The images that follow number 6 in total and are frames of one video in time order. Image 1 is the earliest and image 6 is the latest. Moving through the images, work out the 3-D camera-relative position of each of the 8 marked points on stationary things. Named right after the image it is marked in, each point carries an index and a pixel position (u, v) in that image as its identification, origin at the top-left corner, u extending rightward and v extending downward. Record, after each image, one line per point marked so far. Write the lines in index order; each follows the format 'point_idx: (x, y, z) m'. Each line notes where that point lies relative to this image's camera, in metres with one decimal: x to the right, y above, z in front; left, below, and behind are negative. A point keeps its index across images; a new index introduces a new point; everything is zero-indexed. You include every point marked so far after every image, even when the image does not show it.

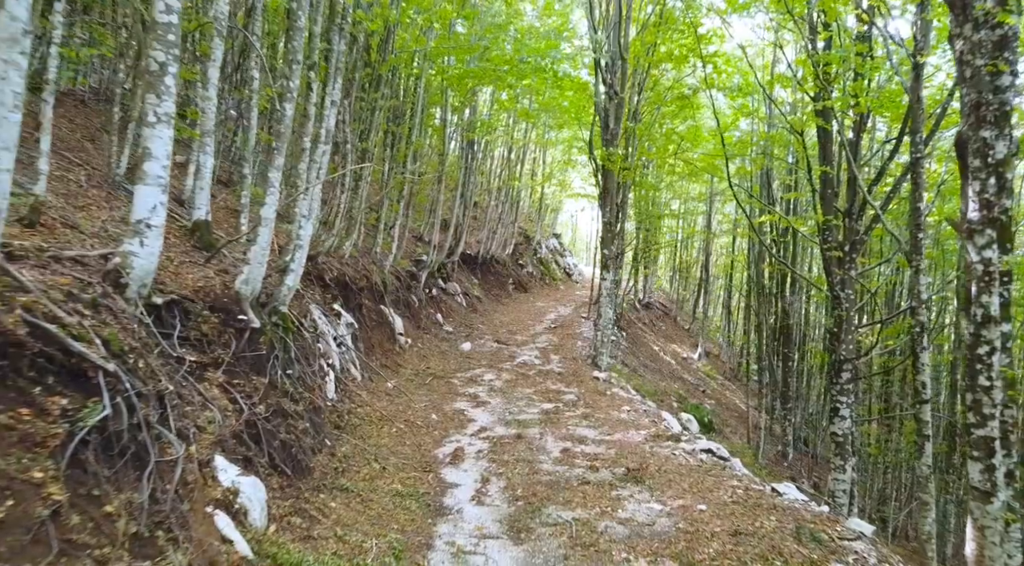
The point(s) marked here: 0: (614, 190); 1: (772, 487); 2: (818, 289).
0: (+2.8, +2.6, +16.6) m
1: (+3.1, -2.4, +7.2) m
2: (+7.7, -0.1, +15.3) m
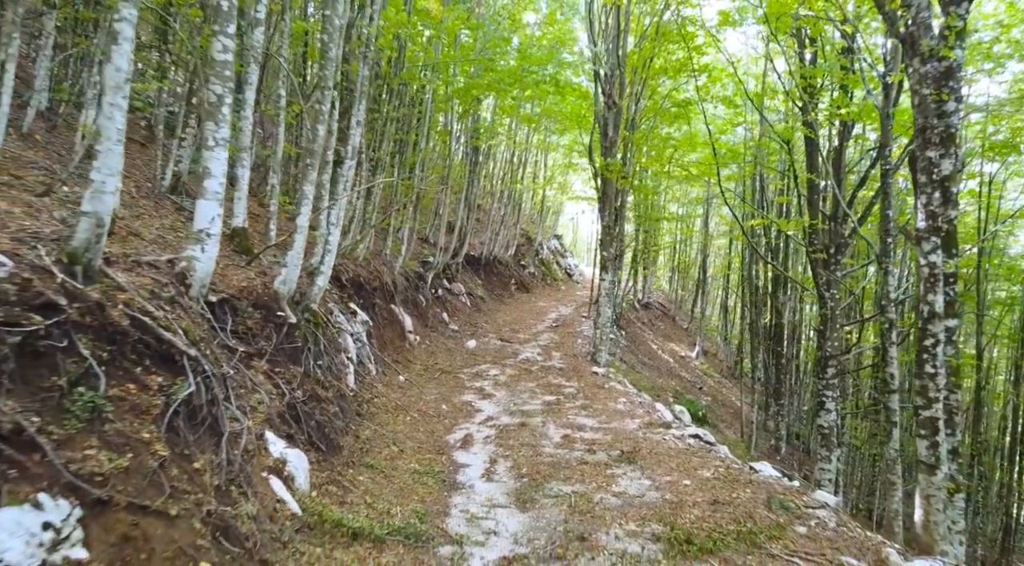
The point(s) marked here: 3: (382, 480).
0: (+2.9, +2.6, +17.4) m
1: (+3.2, -2.4, +8.0) m
2: (+7.8, -0.1, +16.1) m
3: (-1.5, -2.3, +7.2) m
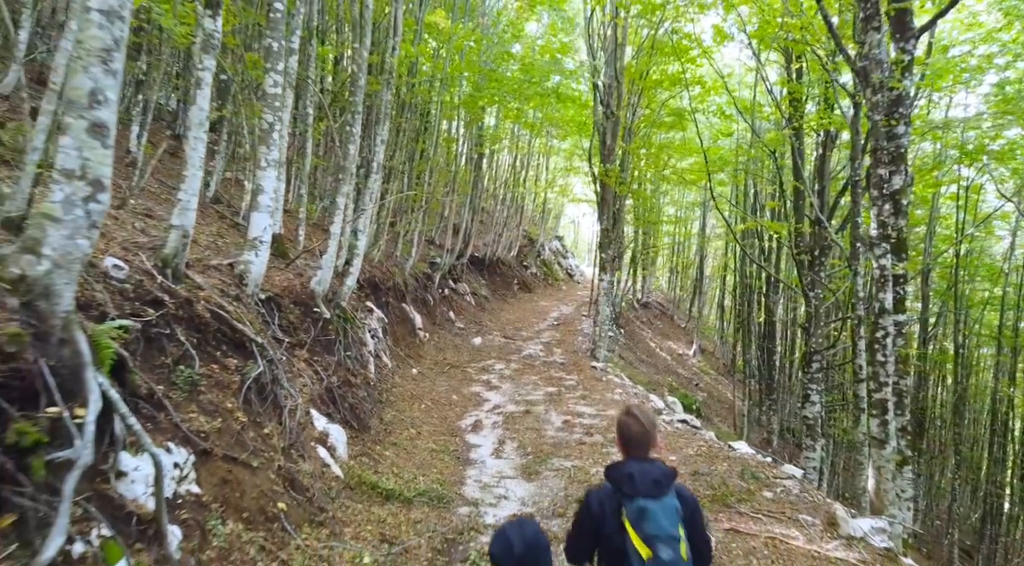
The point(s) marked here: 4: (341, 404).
0: (+3.0, +2.6, +18.4) m
1: (+3.3, -2.4, +9.0) m
2: (+7.9, -0.1, +17.1) m
3: (-1.4, -2.3, +8.2) m
4: (-2.2, -1.5, +7.7) m
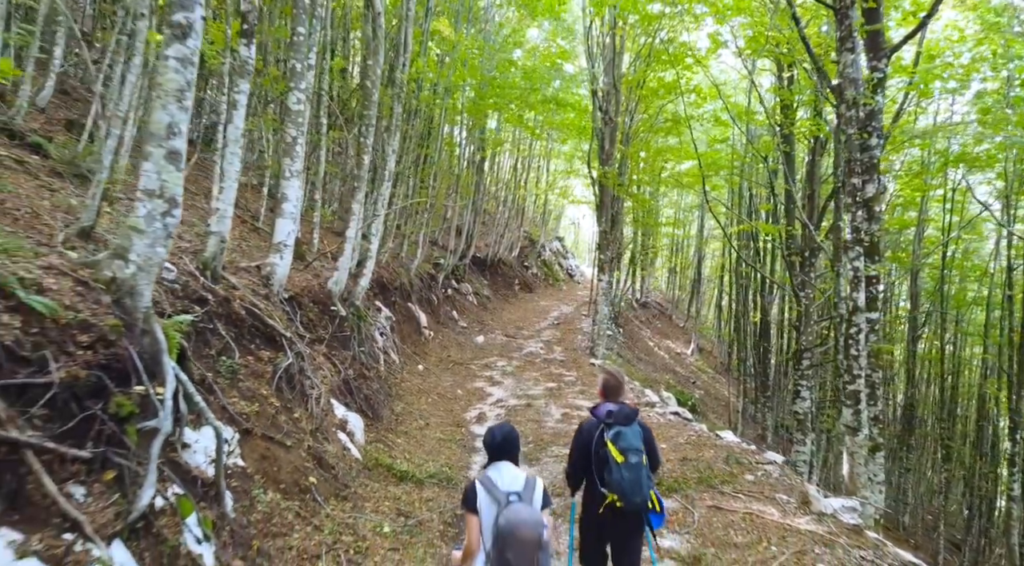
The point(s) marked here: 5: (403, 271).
0: (+3.0, +2.6, +19.1) m
1: (+3.3, -2.4, +9.7) m
2: (+8.0, -0.1, +17.7) m
3: (-1.4, -2.3, +8.8) m
4: (-2.1, -1.5, +8.4) m
5: (-3.2, +0.3, +17.6) m
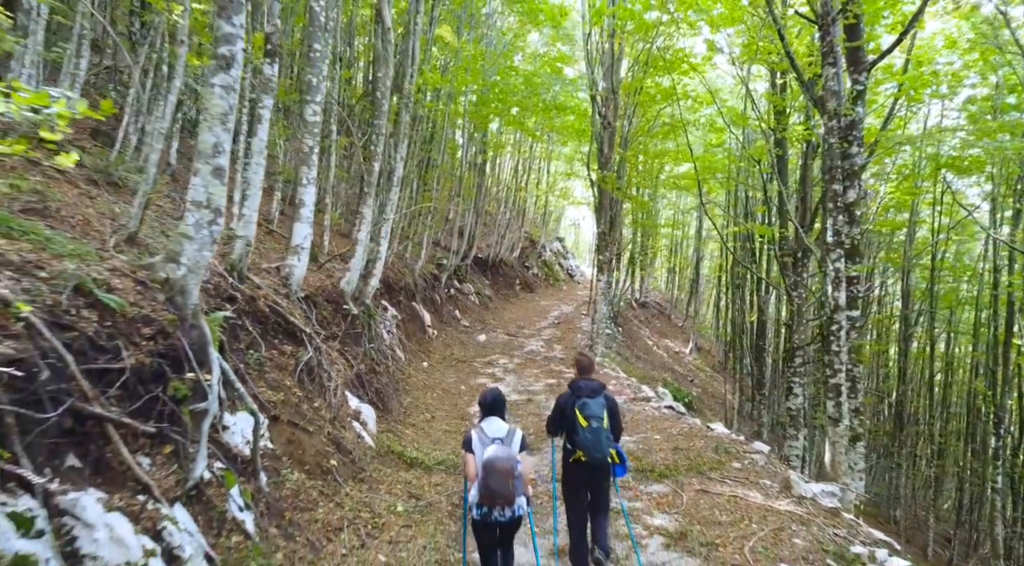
0: (+3.1, +2.6, +19.6) m
1: (+3.3, -2.4, +10.2) m
2: (+8.0, -0.1, +18.3) m
3: (-1.4, -2.3, +9.3) m
4: (-2.1, -1.5, +8.9) m
5: (-3.1, +0.3, +18.1) m
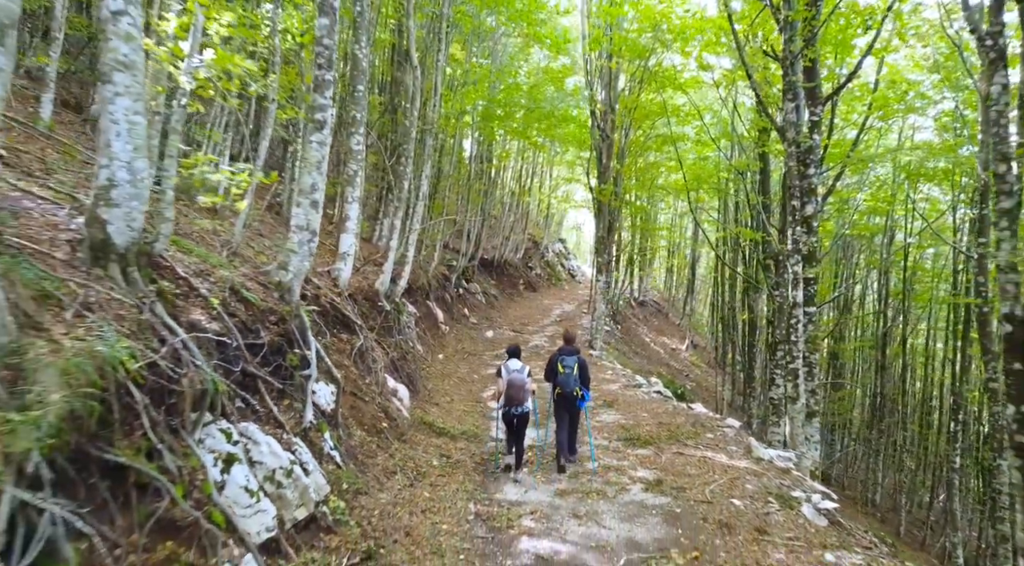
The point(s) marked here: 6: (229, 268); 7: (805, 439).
0: (+3.3, +2.6, +21.2) m
1: (+3.5, -2.4, +11.8) m
2: (+8.2, -0.1, +19.9) m
3: (-1.2, -2.3, +11.0) m
4: (-1.9, -1.6, +10.5) m
5: (-2.9, +0.3, +19.8) m
6: (-2.8, +0.1, +5.9) m
7: (+4.9, -2.6, +10.2) m
